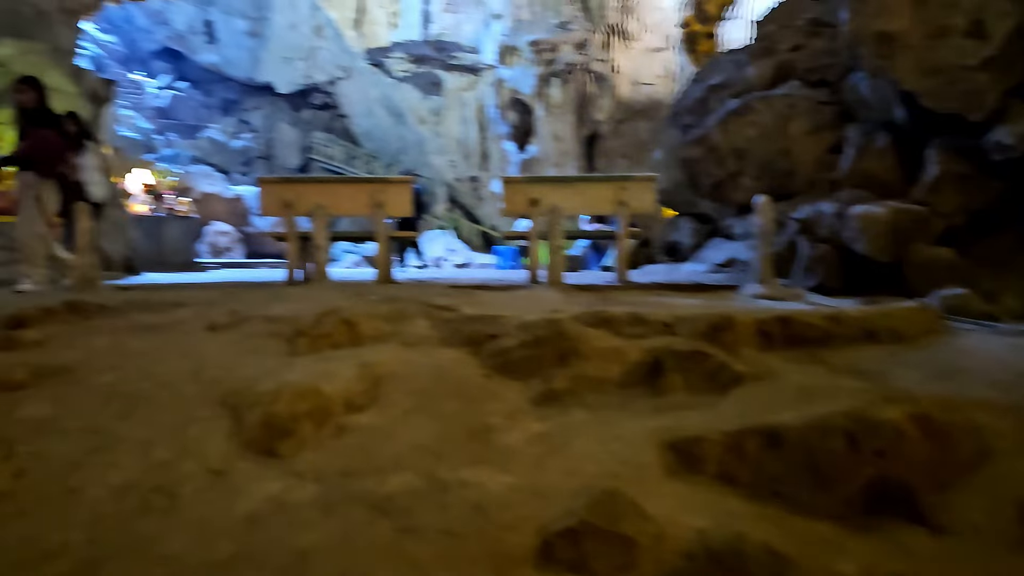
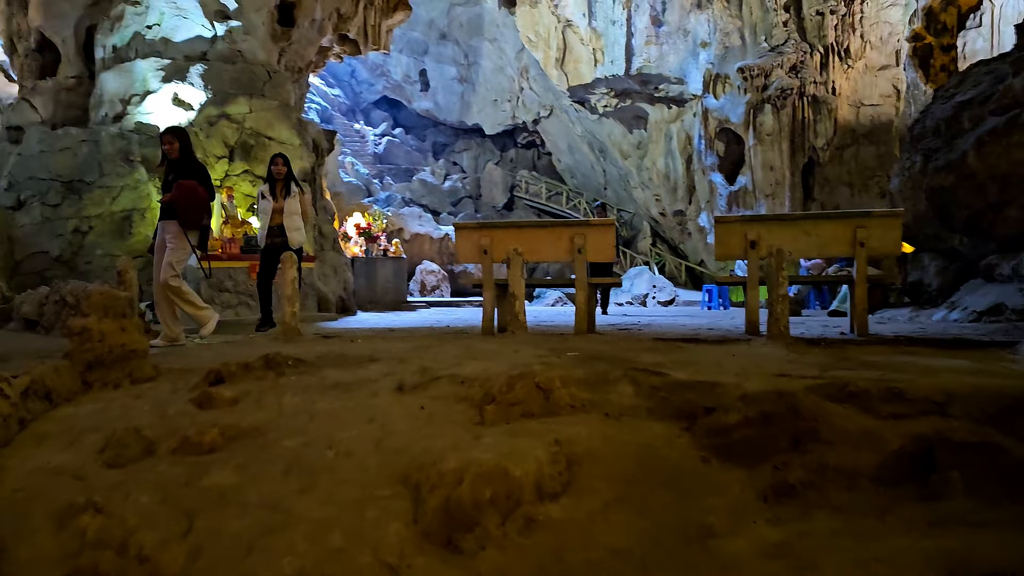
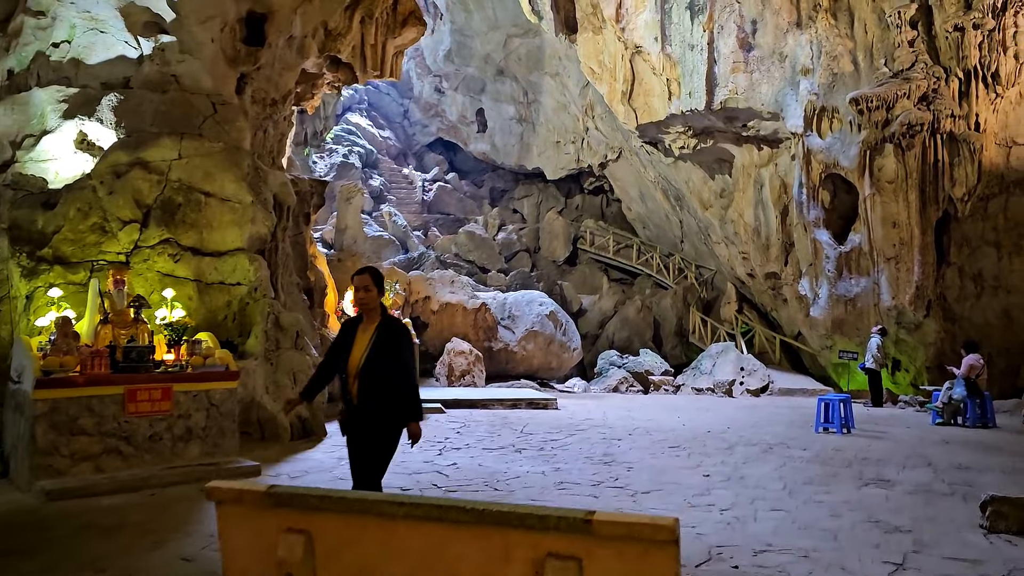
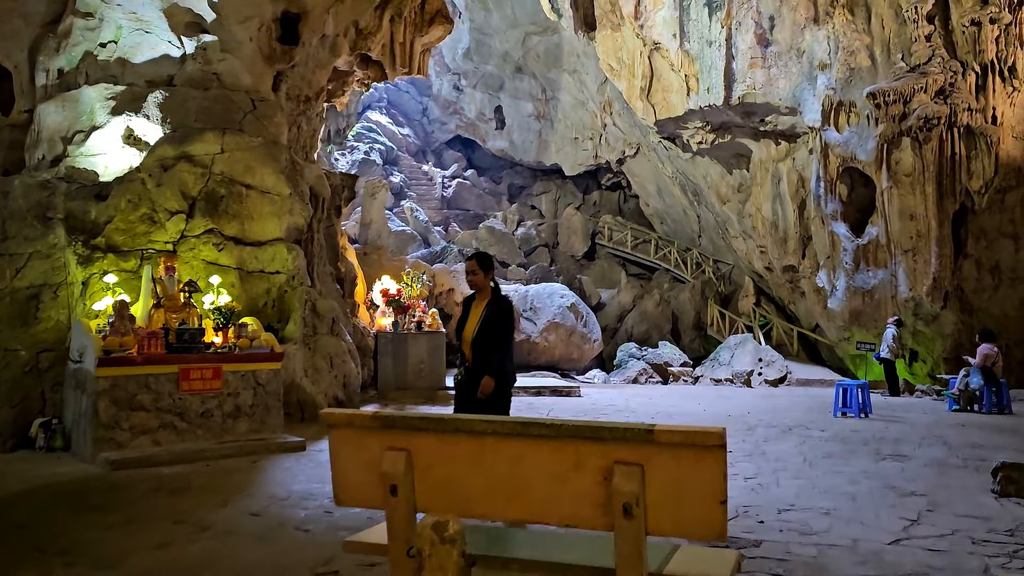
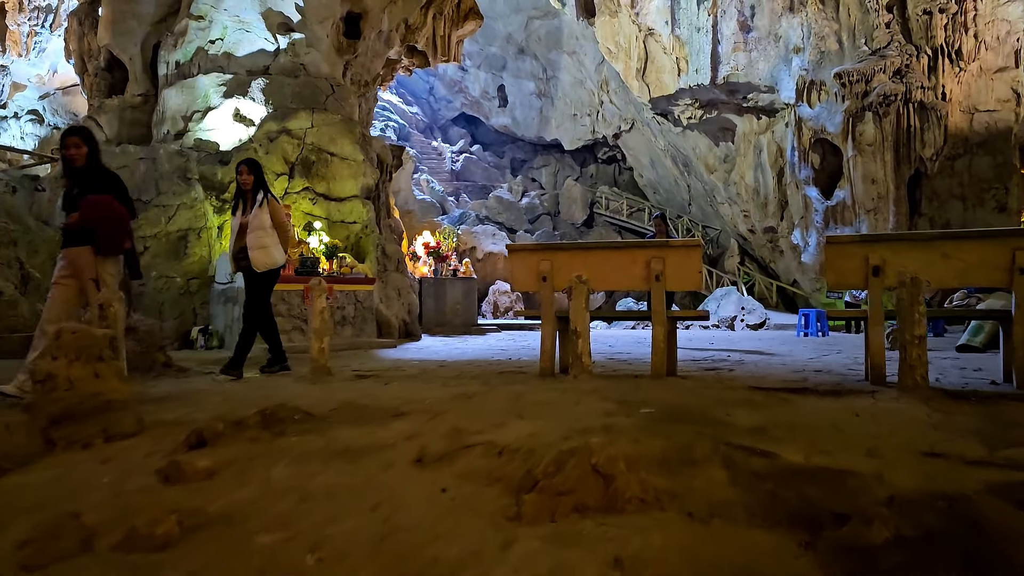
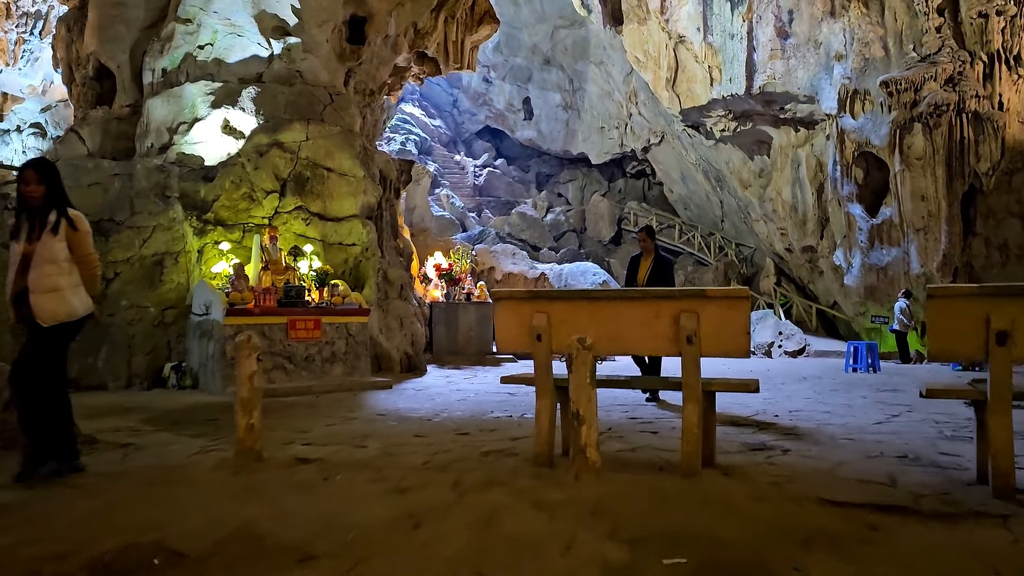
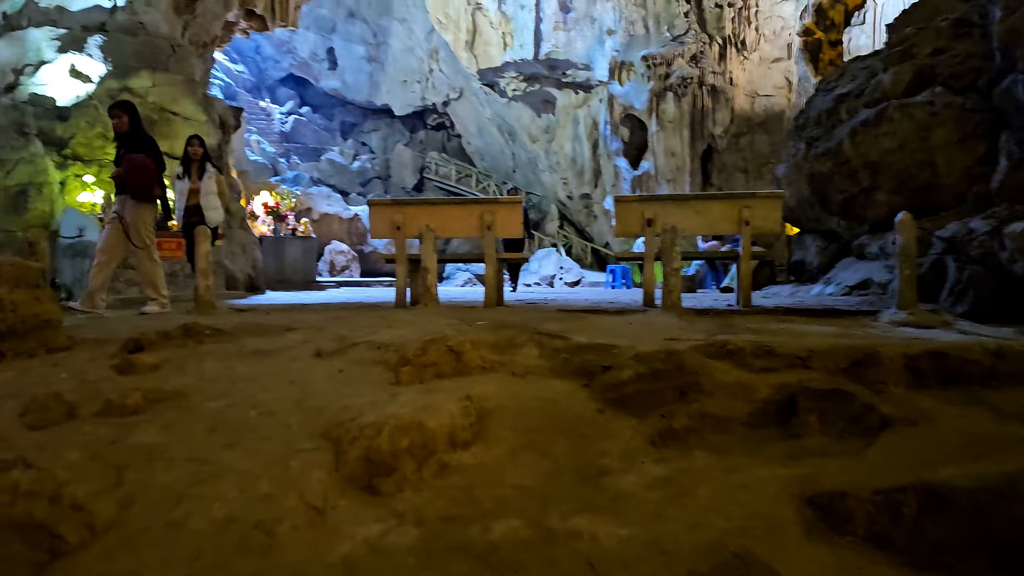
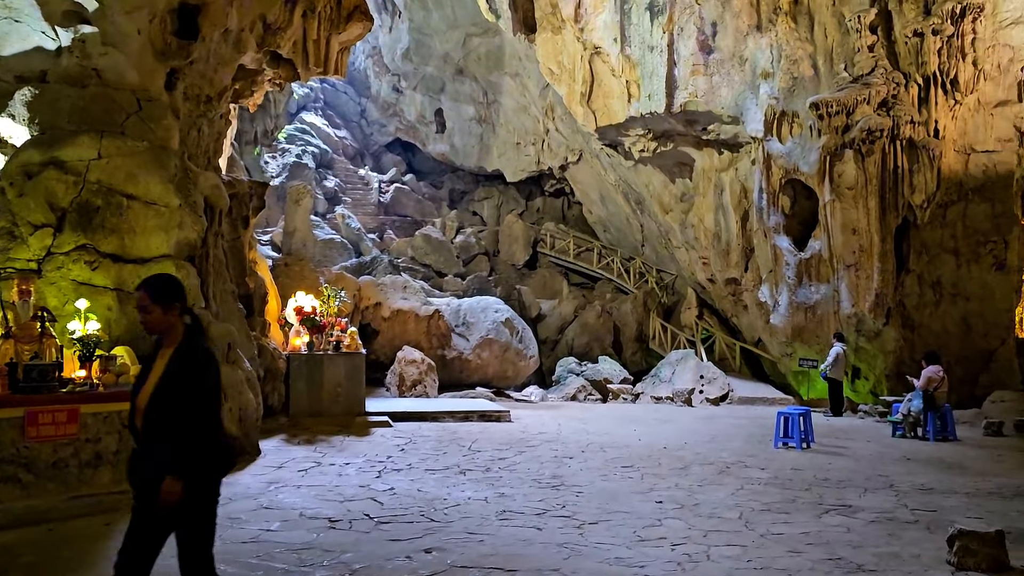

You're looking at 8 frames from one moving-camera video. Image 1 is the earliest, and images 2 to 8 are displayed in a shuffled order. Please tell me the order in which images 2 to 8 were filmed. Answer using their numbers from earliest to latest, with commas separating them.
7, 2, 5, 6, 4, 3, 8
